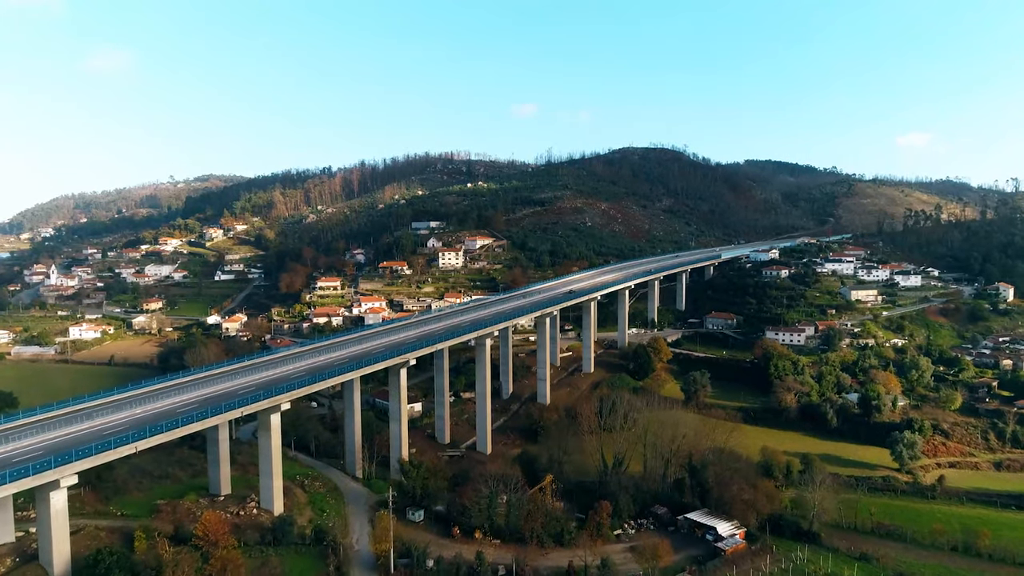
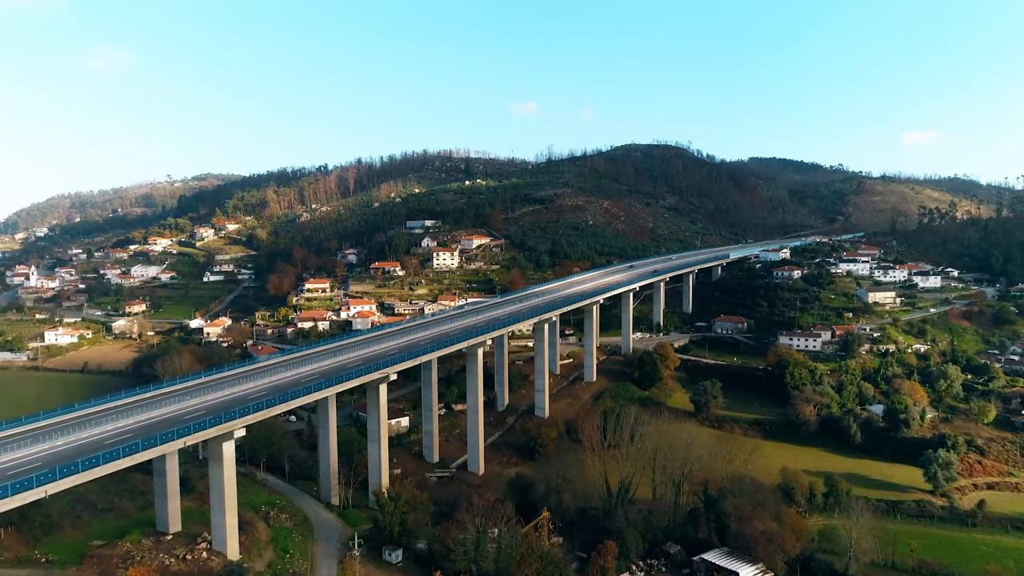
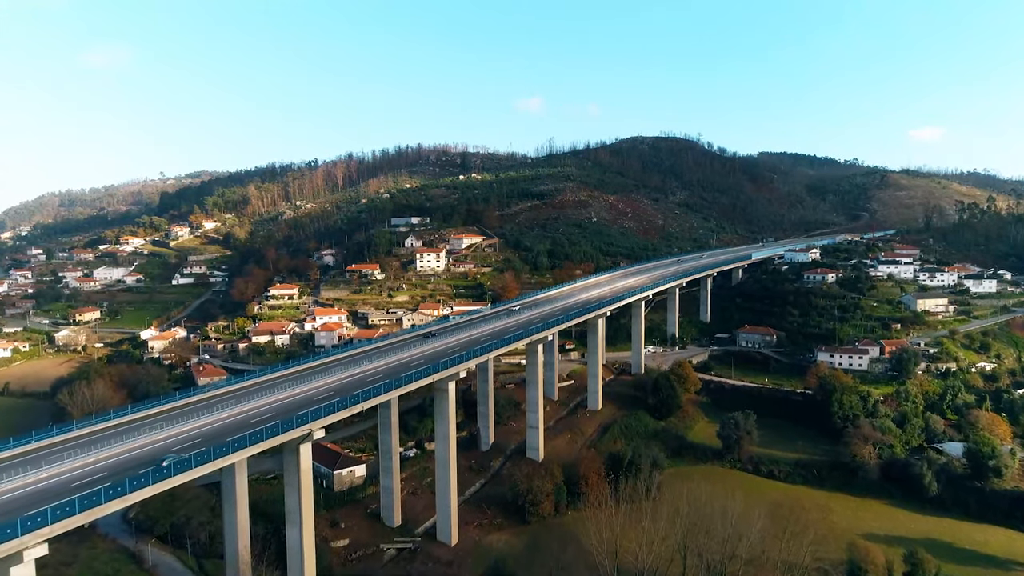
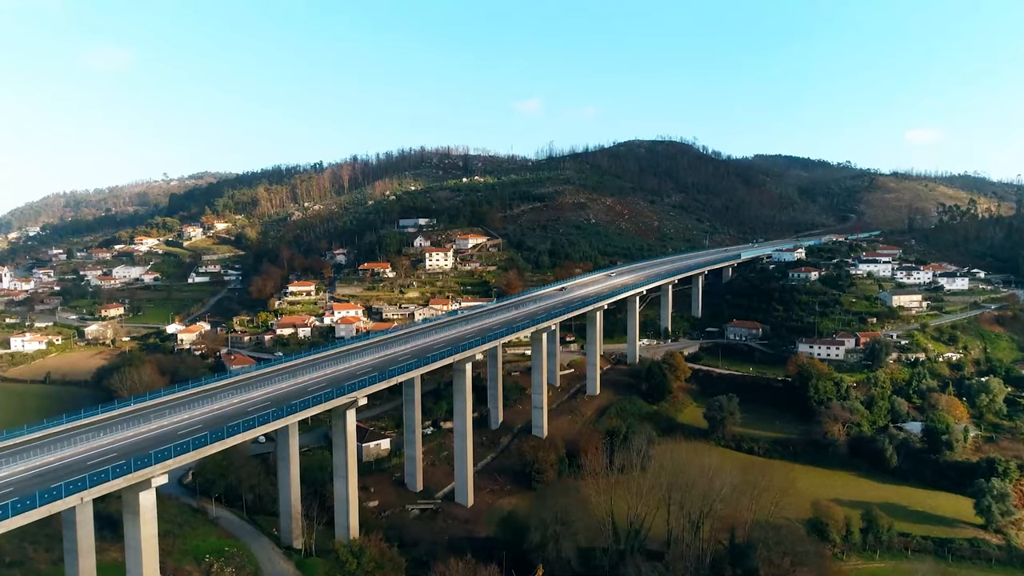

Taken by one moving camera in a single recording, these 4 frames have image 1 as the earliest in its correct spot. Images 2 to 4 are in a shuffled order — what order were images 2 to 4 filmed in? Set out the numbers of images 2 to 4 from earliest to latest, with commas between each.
2, 4, 3
